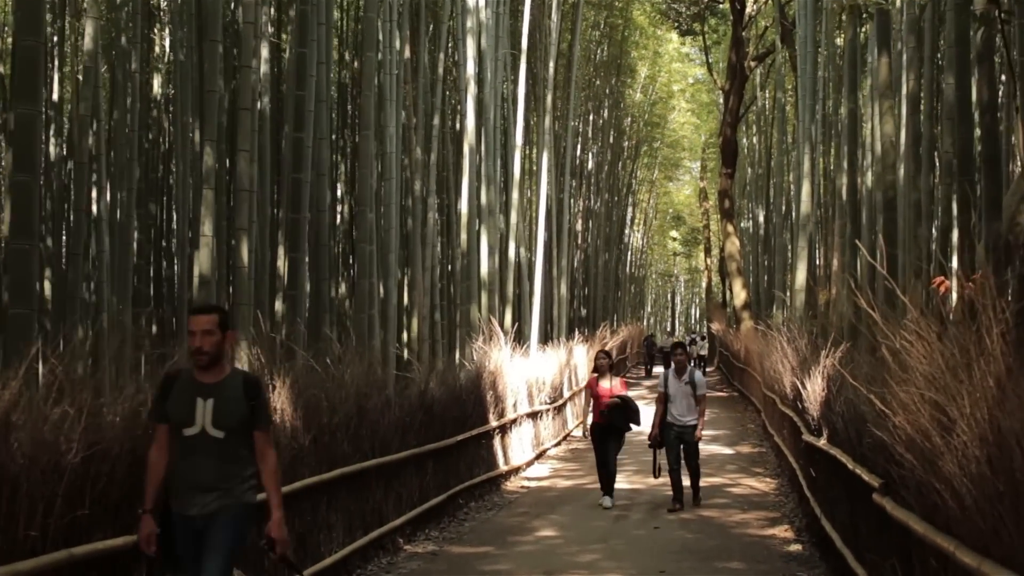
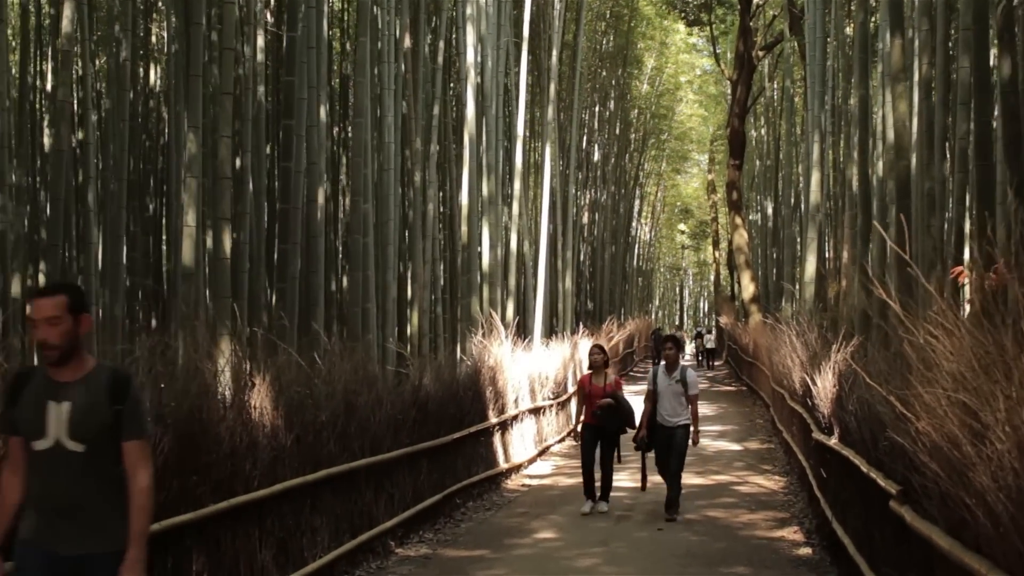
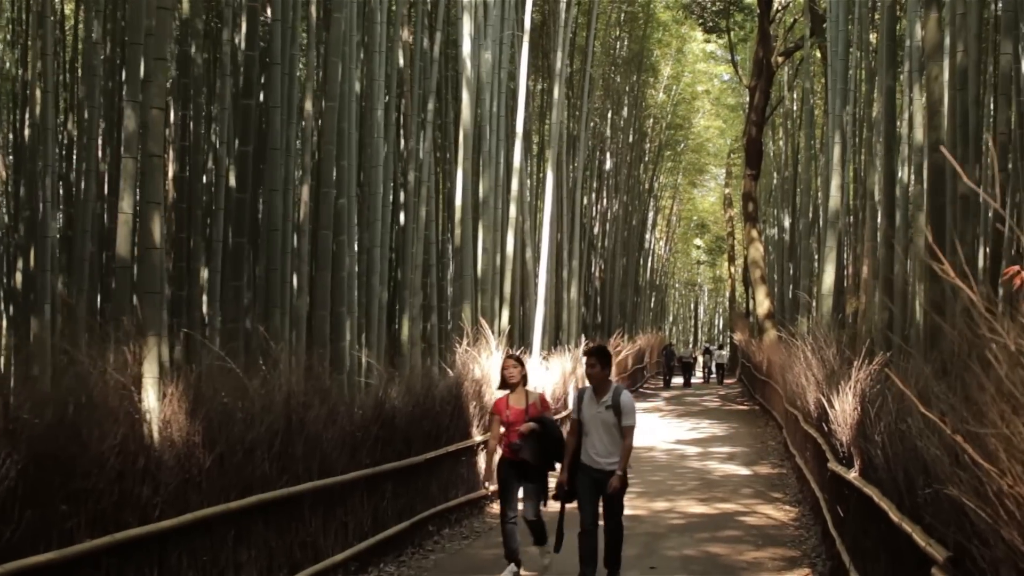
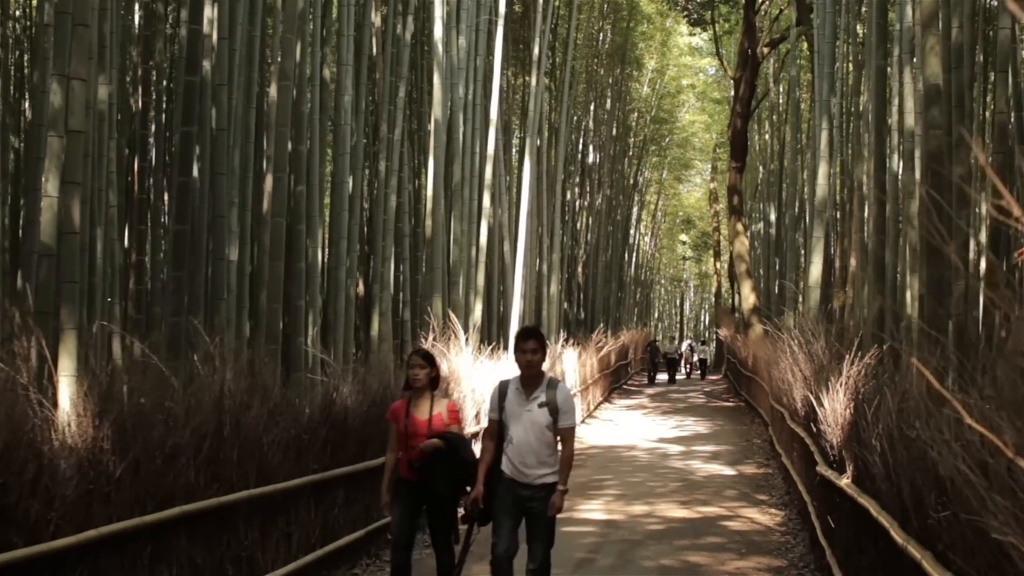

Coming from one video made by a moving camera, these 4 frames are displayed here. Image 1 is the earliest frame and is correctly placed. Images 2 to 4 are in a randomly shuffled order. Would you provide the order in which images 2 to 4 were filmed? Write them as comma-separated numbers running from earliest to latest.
2, 3, 4
